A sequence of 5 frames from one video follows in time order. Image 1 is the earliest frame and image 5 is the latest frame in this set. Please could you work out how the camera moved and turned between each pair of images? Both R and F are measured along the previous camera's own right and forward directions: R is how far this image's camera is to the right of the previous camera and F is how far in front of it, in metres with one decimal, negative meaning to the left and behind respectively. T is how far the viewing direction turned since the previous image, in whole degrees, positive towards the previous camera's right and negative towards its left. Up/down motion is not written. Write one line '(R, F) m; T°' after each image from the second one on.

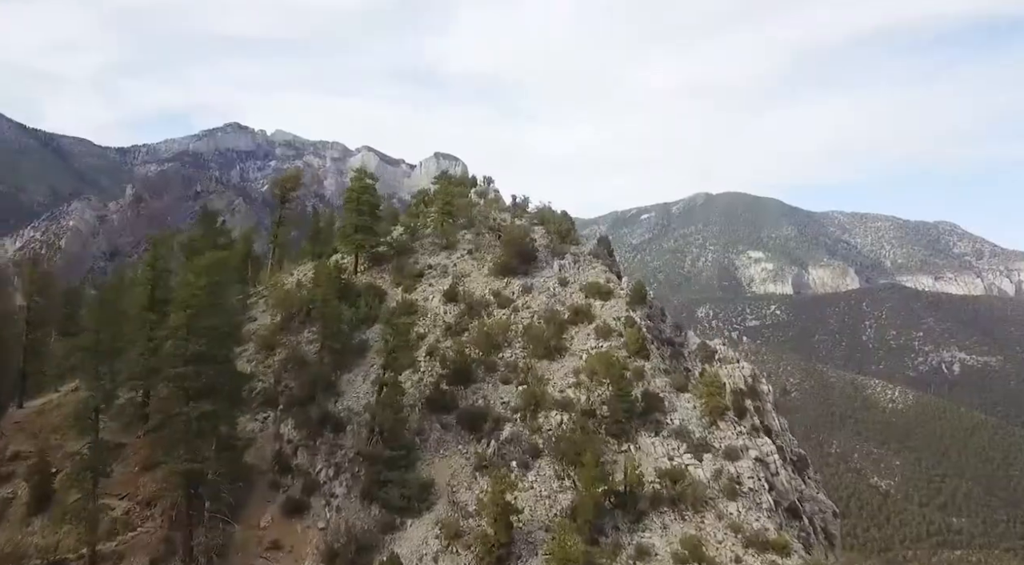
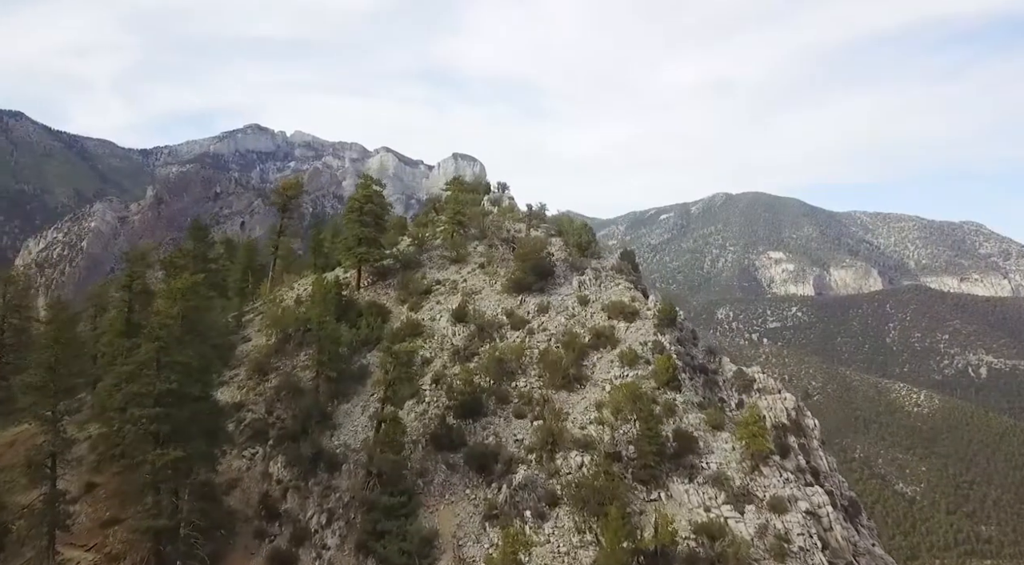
(+0.2, +4.2) m; -1°
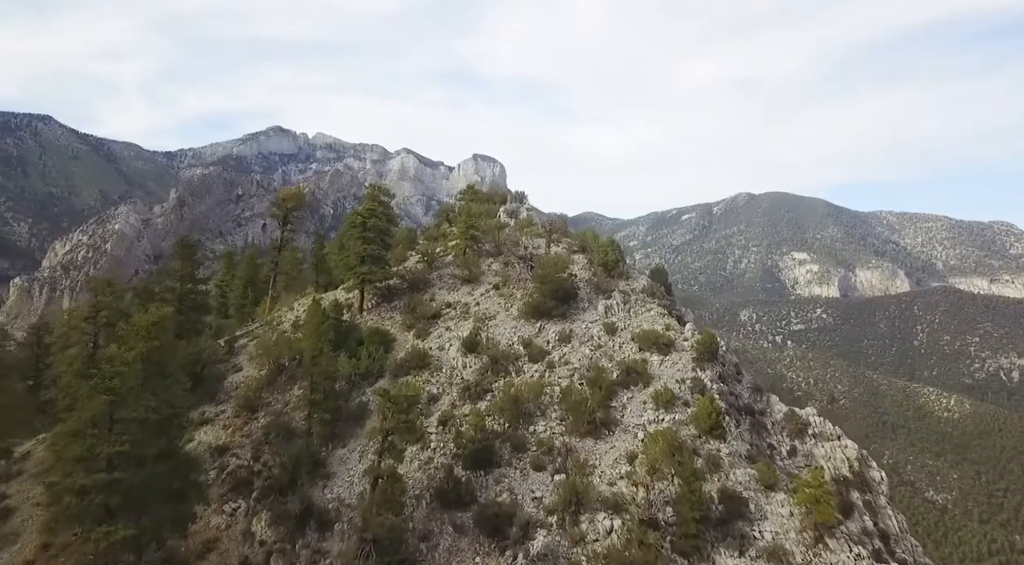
(+0.1, +4.8) m; -2°
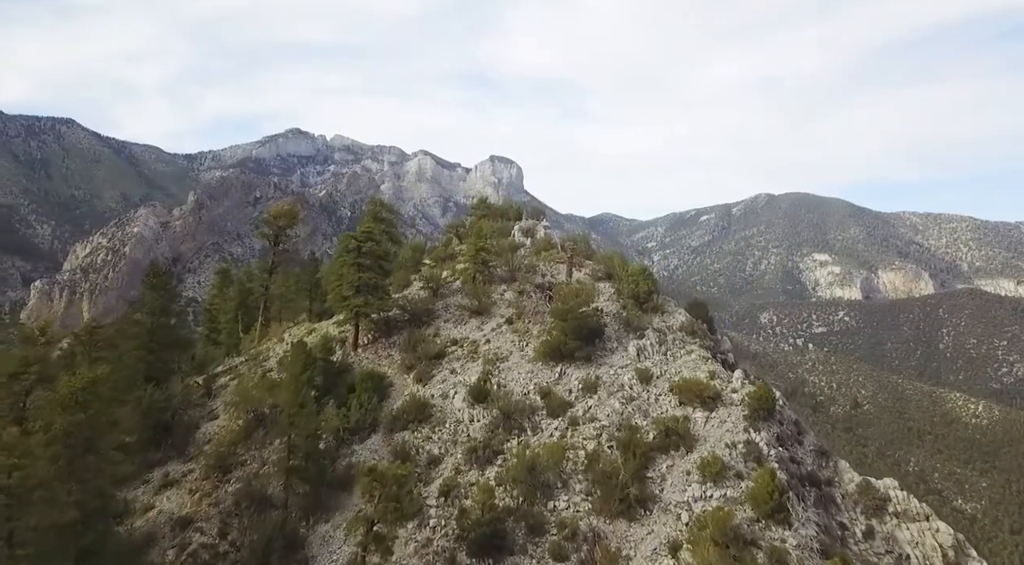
(+0.1, +5.7) m; -1°
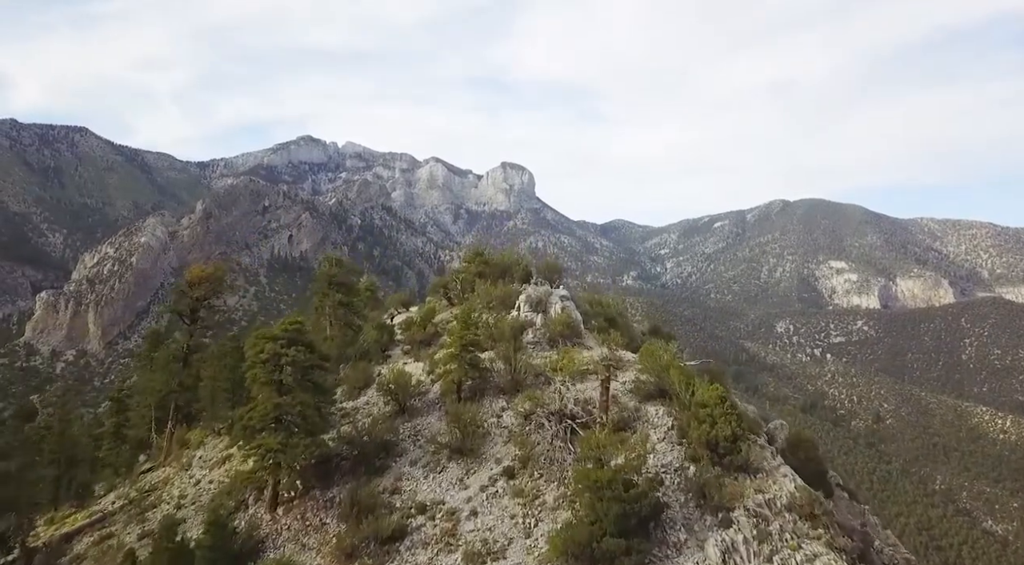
(+0.4, +13.4) m; -1°
